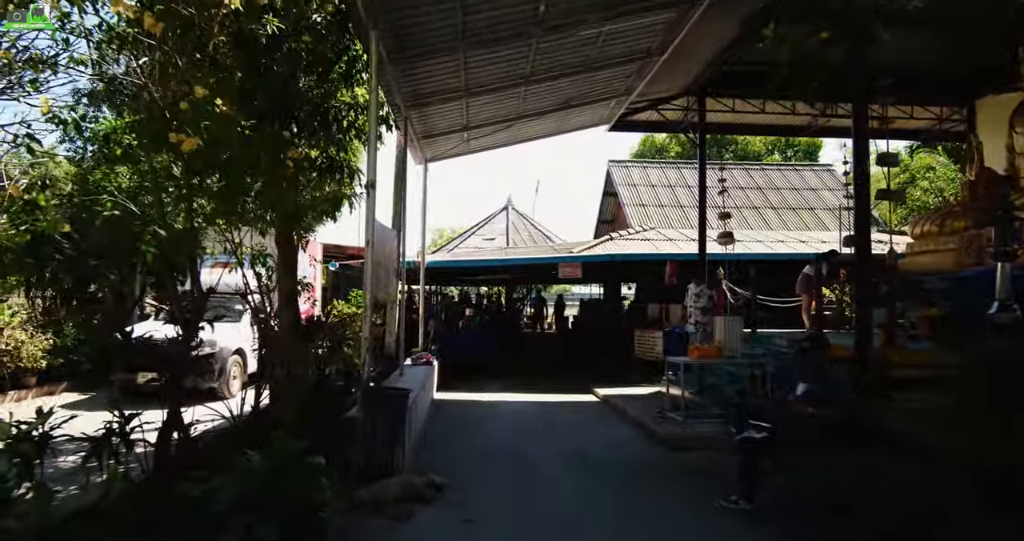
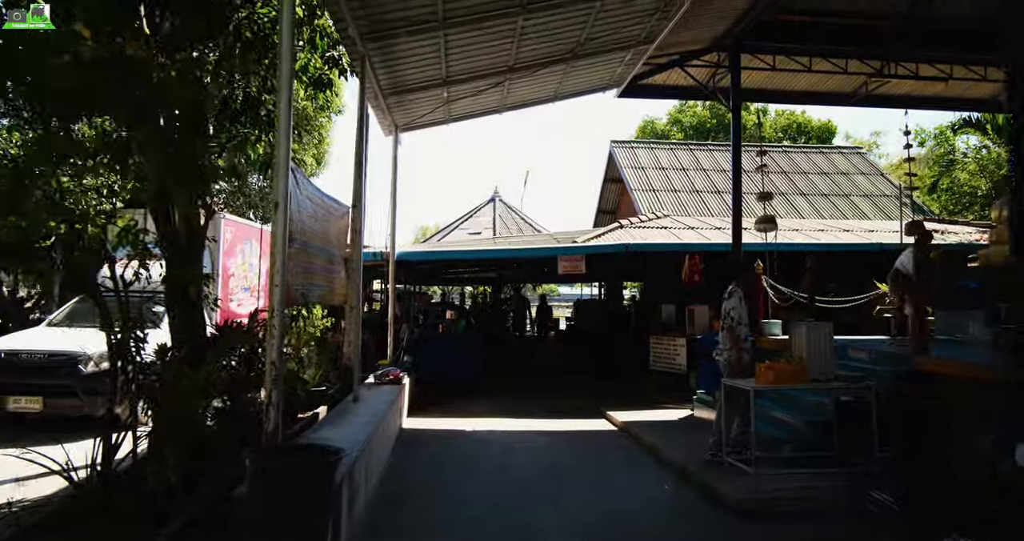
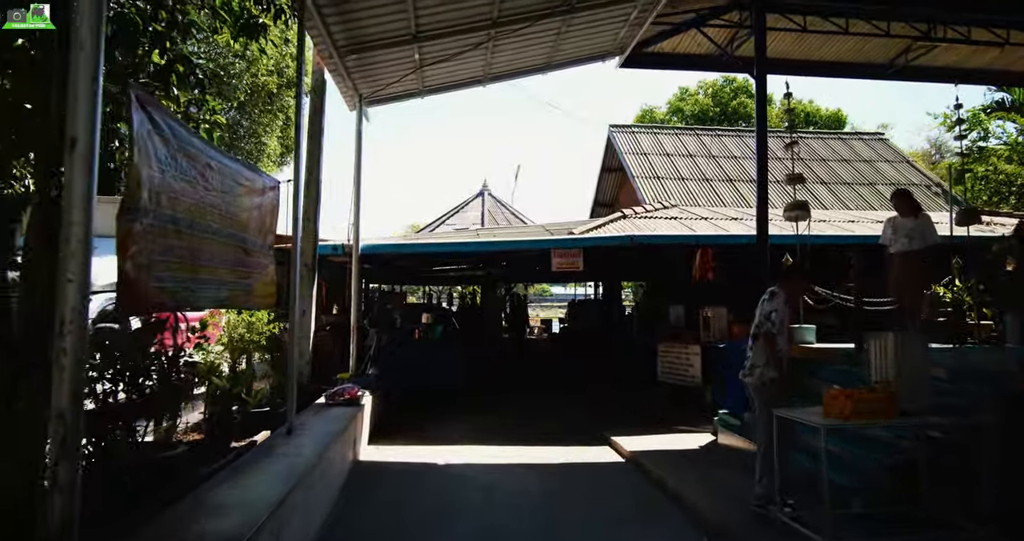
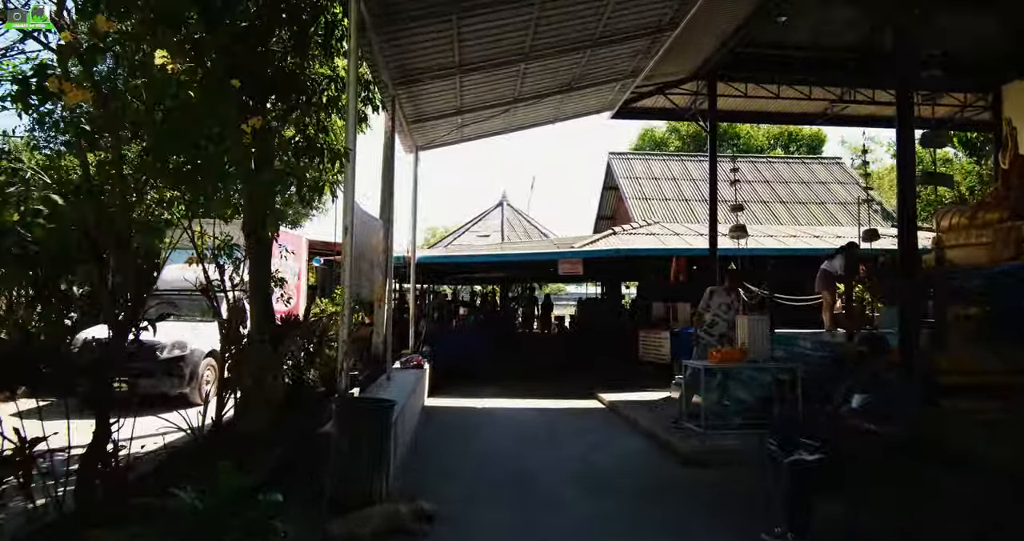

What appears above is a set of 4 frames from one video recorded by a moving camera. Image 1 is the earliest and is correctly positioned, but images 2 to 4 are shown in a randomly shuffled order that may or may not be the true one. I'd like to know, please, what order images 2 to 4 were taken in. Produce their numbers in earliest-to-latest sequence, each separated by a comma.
4, 2, 3
